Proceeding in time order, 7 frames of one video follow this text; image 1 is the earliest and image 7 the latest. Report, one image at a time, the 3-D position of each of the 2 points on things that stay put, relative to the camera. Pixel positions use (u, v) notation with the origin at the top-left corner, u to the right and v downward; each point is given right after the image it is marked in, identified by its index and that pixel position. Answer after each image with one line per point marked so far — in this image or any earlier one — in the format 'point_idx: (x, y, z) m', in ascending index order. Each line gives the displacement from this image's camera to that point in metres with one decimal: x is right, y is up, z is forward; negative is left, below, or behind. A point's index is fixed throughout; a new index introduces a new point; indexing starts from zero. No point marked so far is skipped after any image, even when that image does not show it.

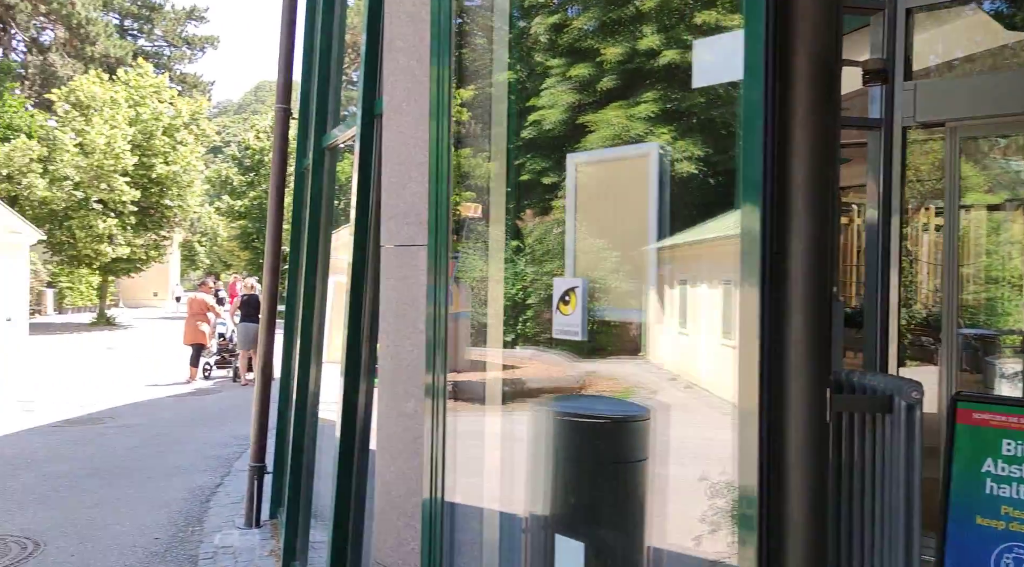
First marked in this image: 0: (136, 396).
0: (-5.2, -1.5, +12.9) m
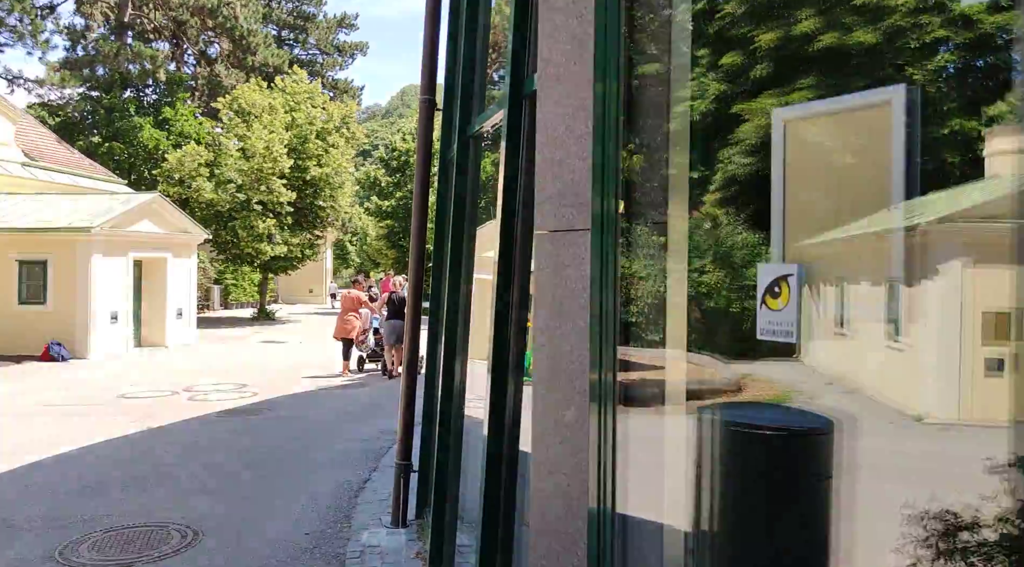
0: (-3.2, -1.5, +13.3) m
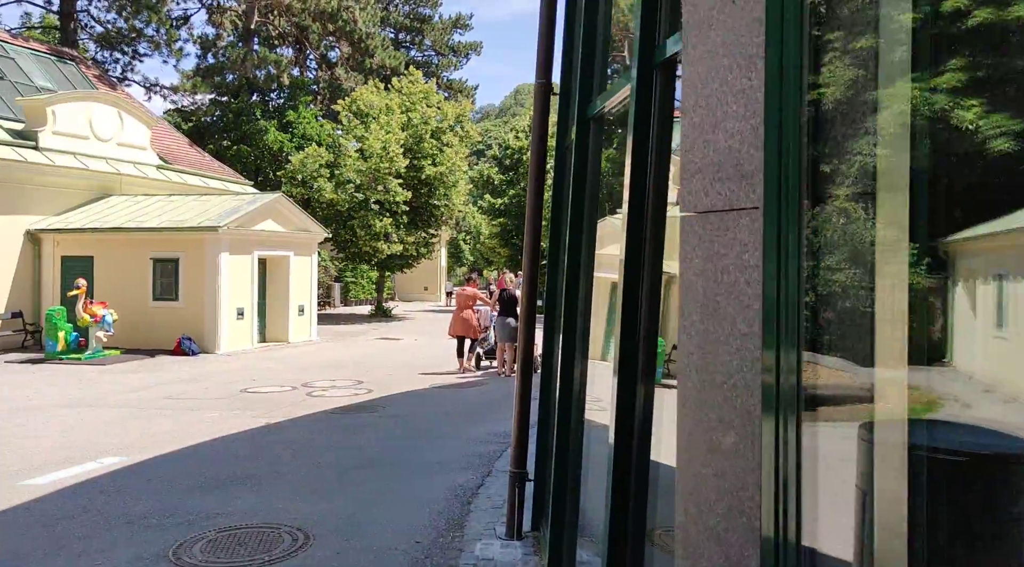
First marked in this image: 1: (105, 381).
0: (-1.5, -1.5, +13.3) m
1: (-6.6, -1.6, +15.1) m
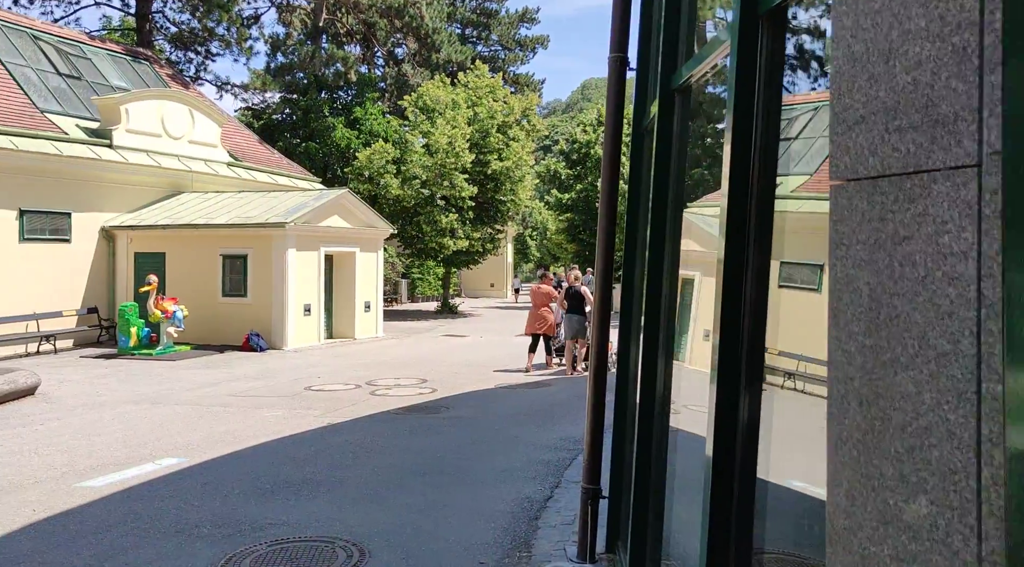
0: (-0.6, -1.4, +13.0) m
1: (-5.5, -1.5, +15.1) m
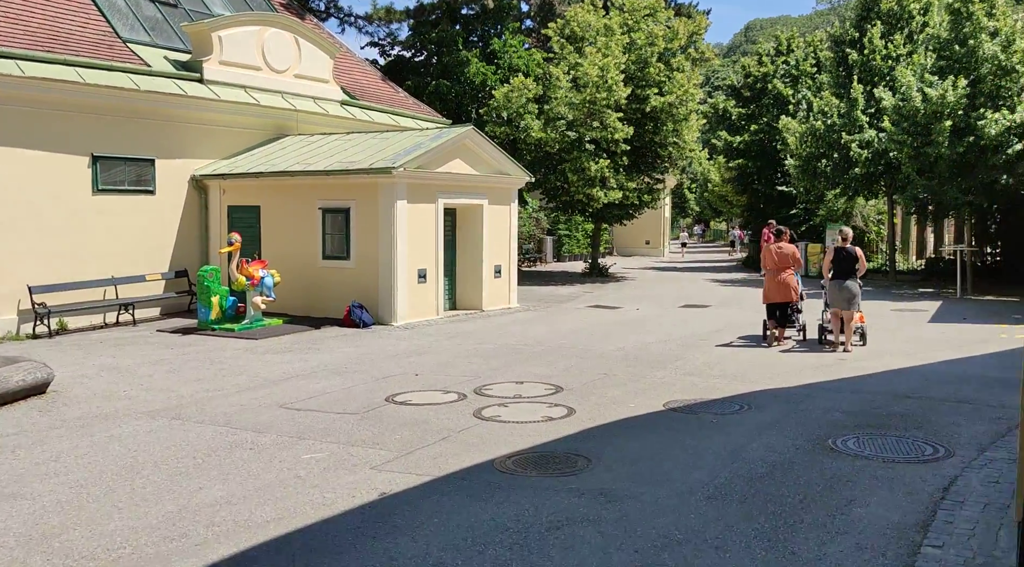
0: (+1.1, -1.1, +8.7) m
1: (-3.4, -1.0, +11.7) m
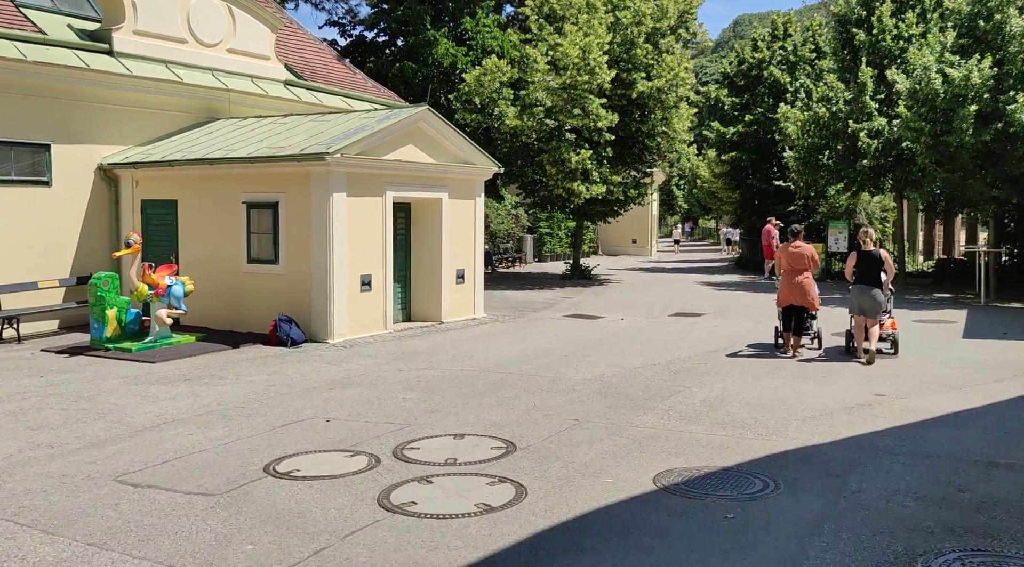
0: (+0.6, -1.2, +6.2) m
1: (-3.9, -1.2, +9.1) m
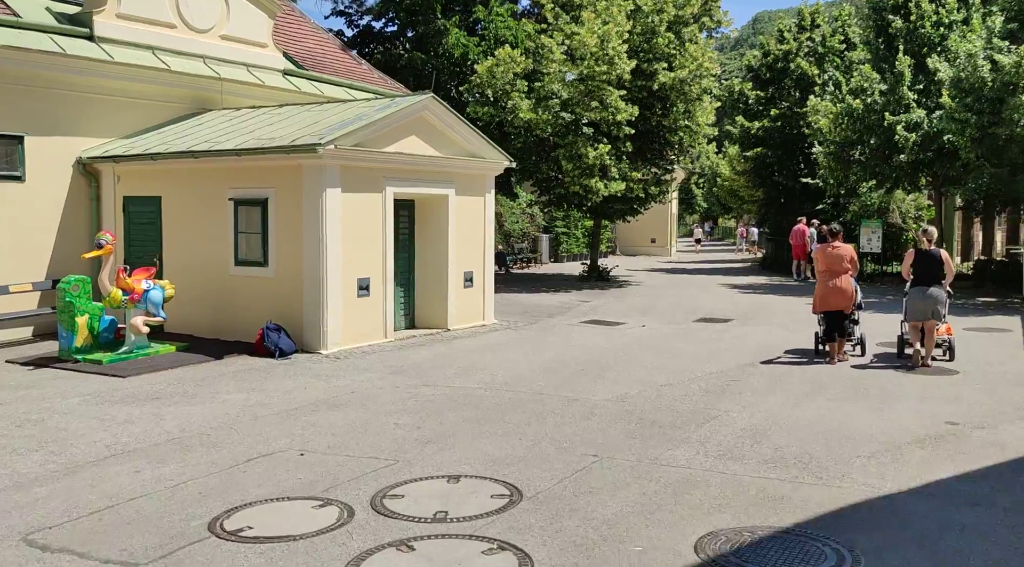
0: (+0.6, -1.3, +5.0) m
1: (-3.9, -1.2, +7.9) m
